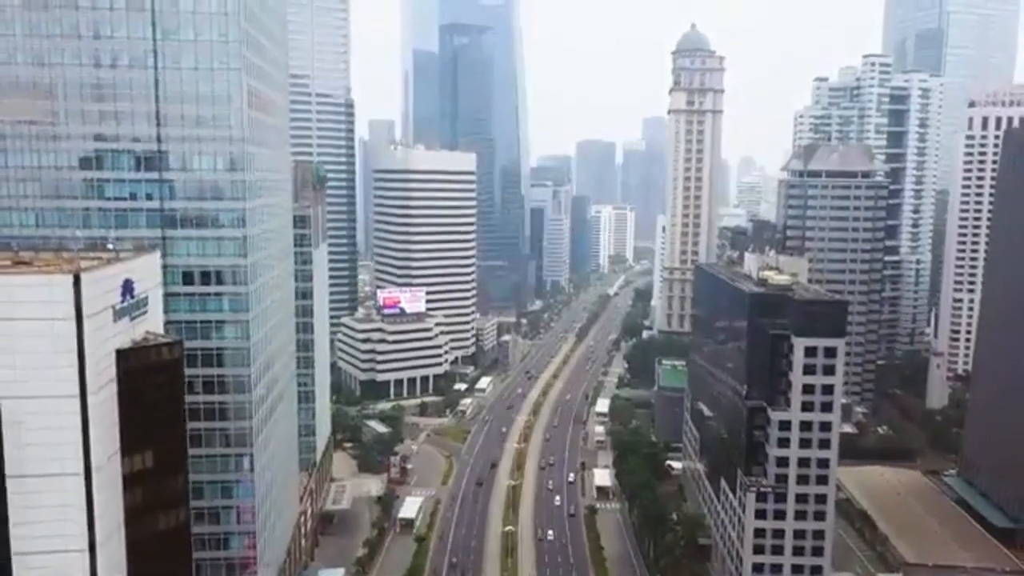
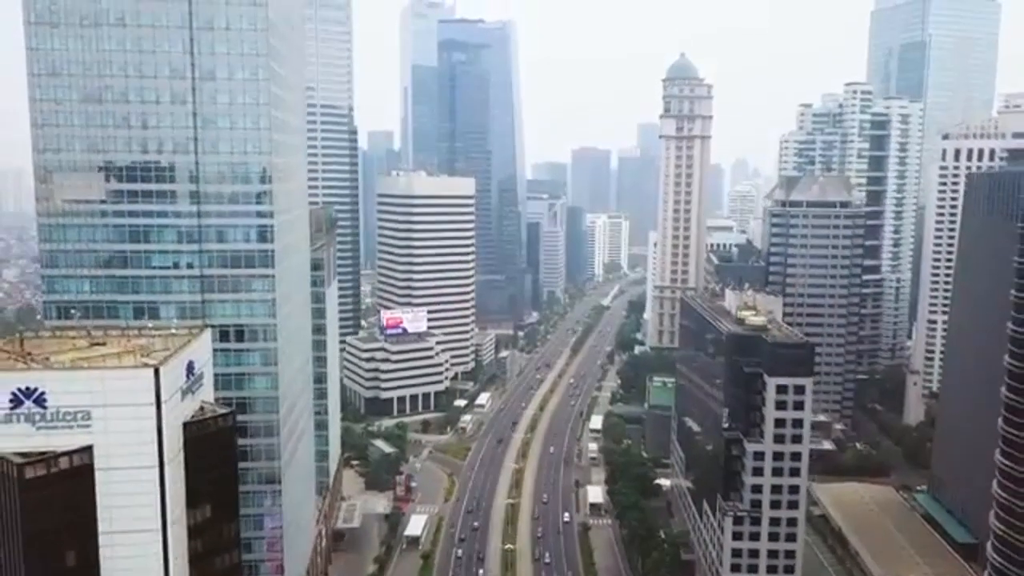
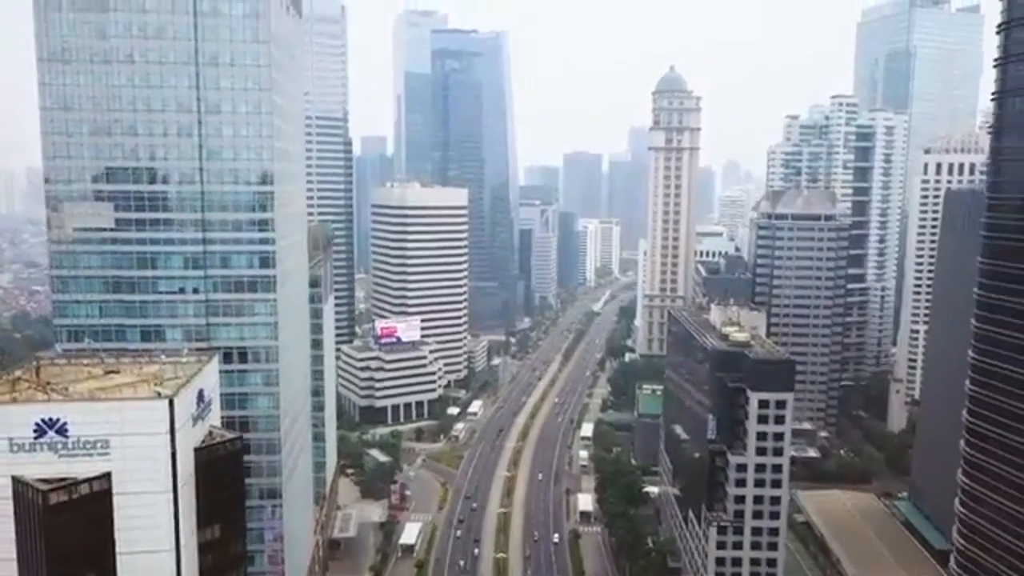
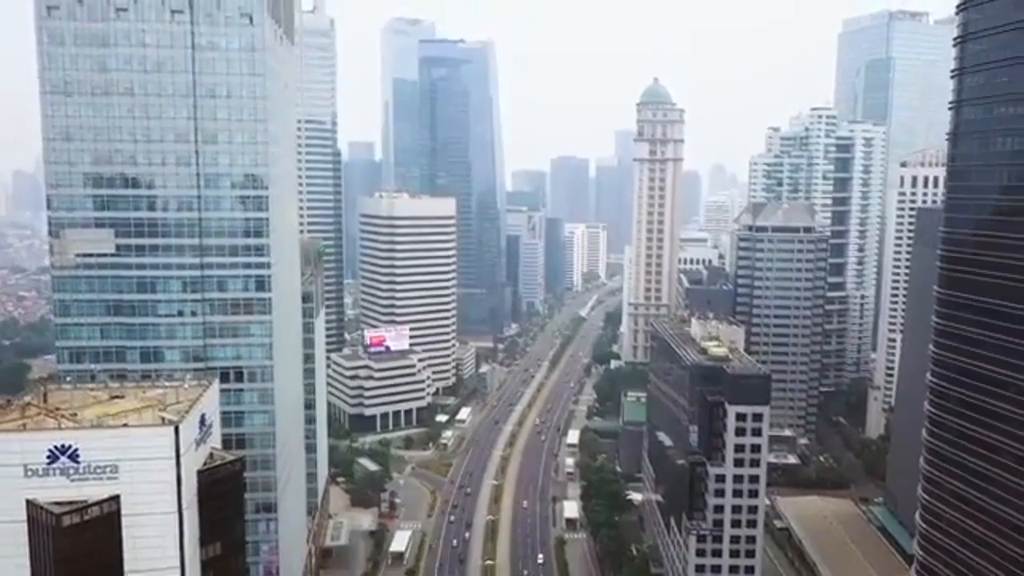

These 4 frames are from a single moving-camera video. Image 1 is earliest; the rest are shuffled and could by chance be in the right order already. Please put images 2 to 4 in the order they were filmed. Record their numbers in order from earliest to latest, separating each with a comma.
2, 3, 4
